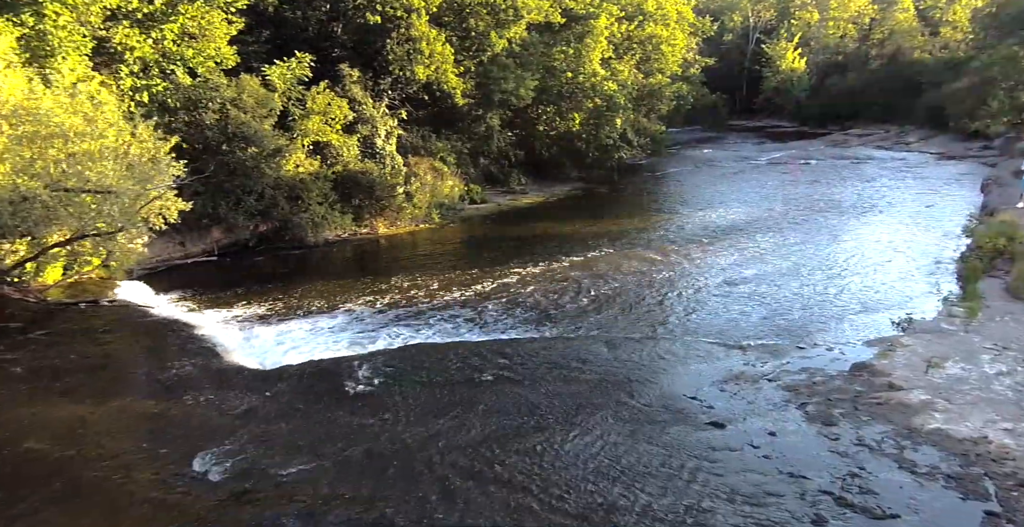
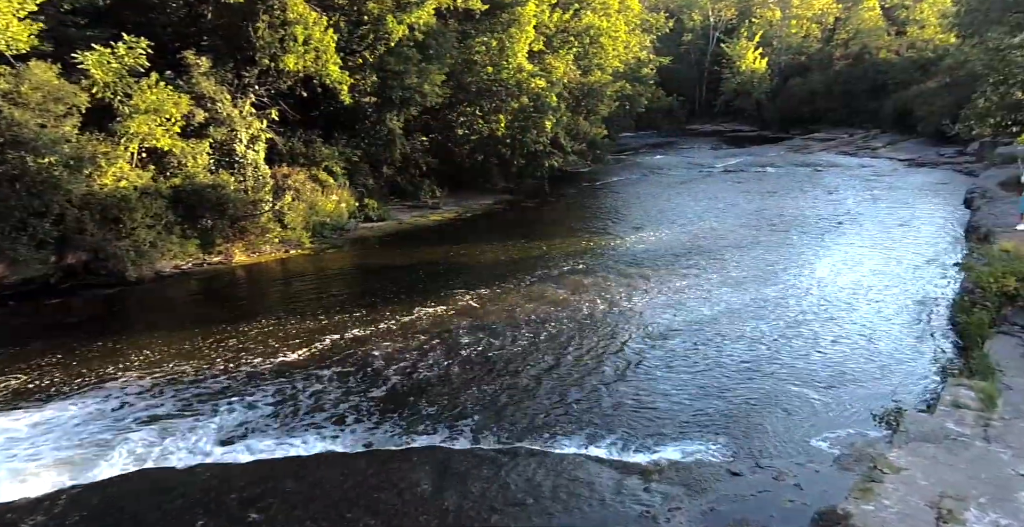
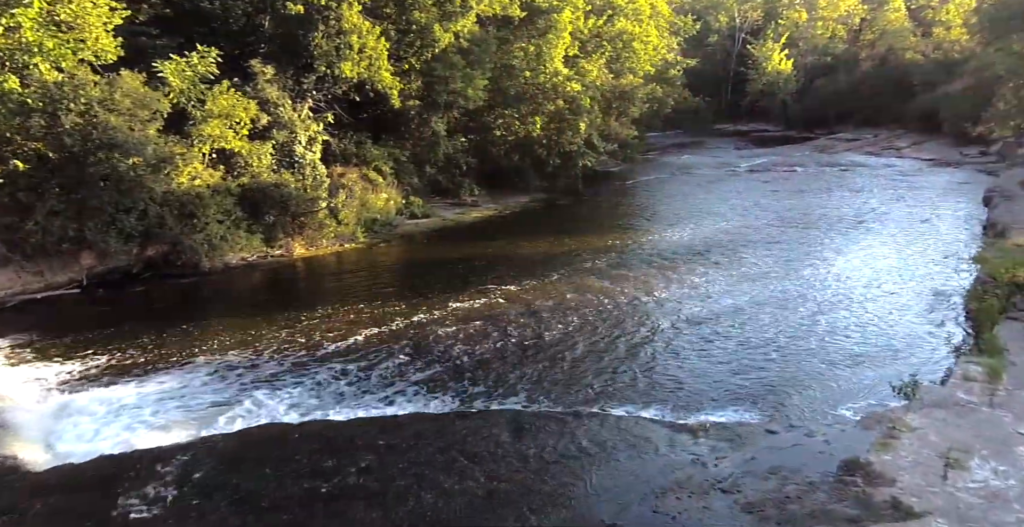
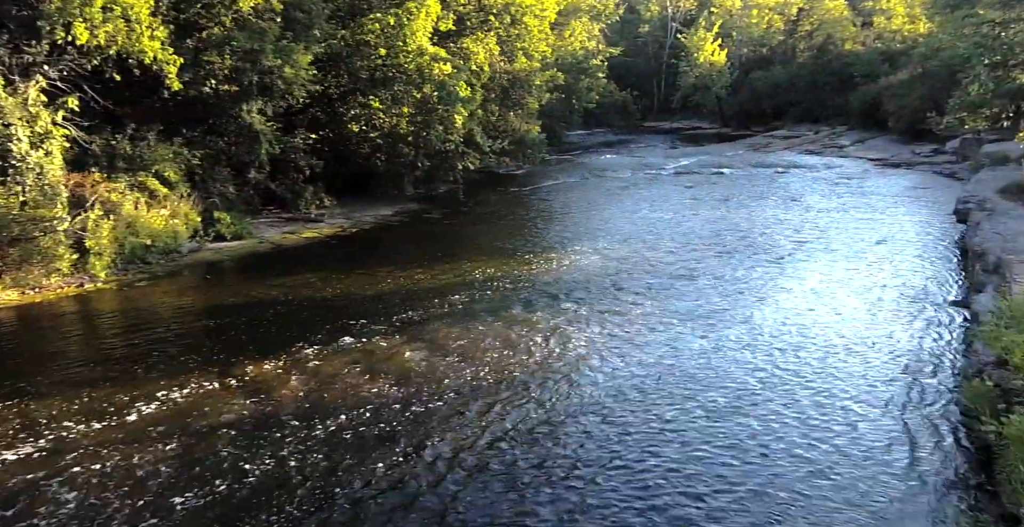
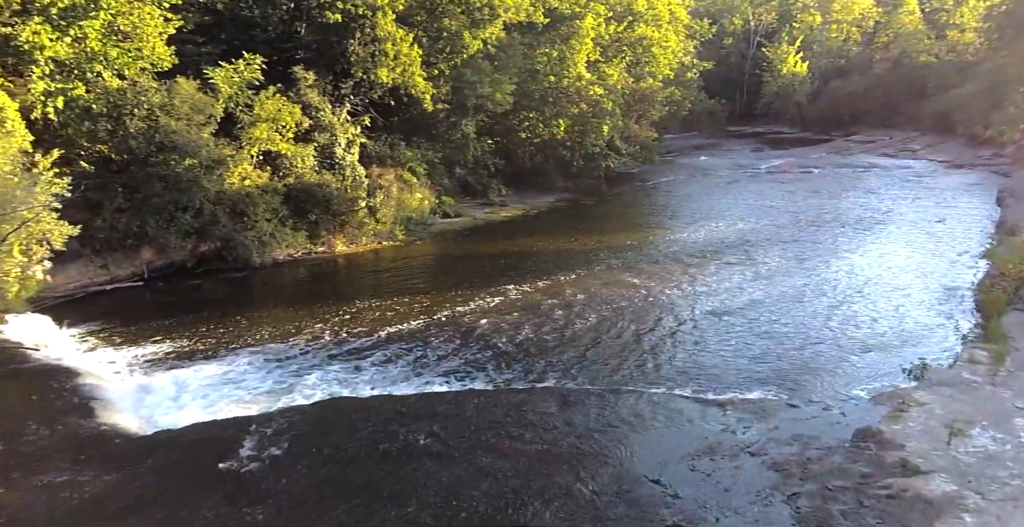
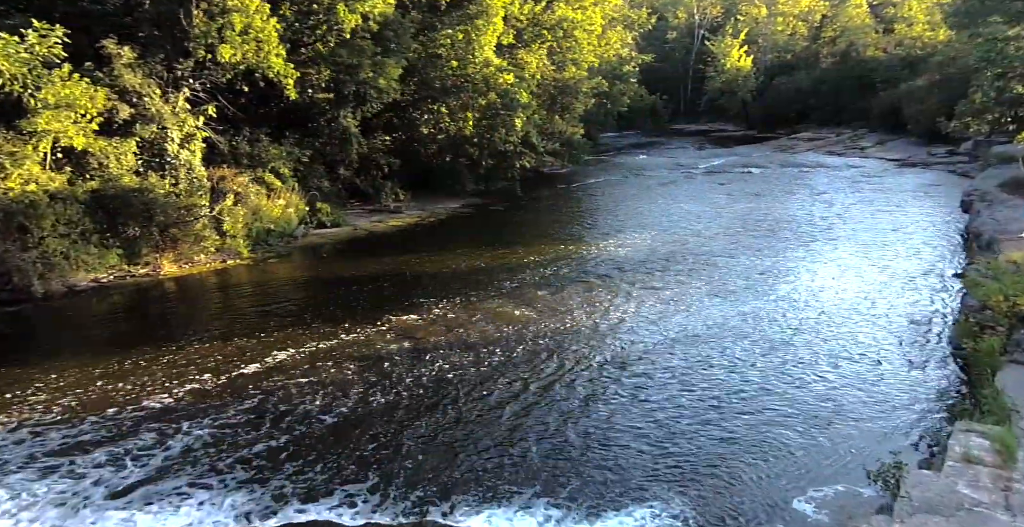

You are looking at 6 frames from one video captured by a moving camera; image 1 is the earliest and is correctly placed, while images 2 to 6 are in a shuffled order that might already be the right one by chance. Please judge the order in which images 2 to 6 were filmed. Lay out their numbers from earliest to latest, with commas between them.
5, 3, 2, 6, 4
